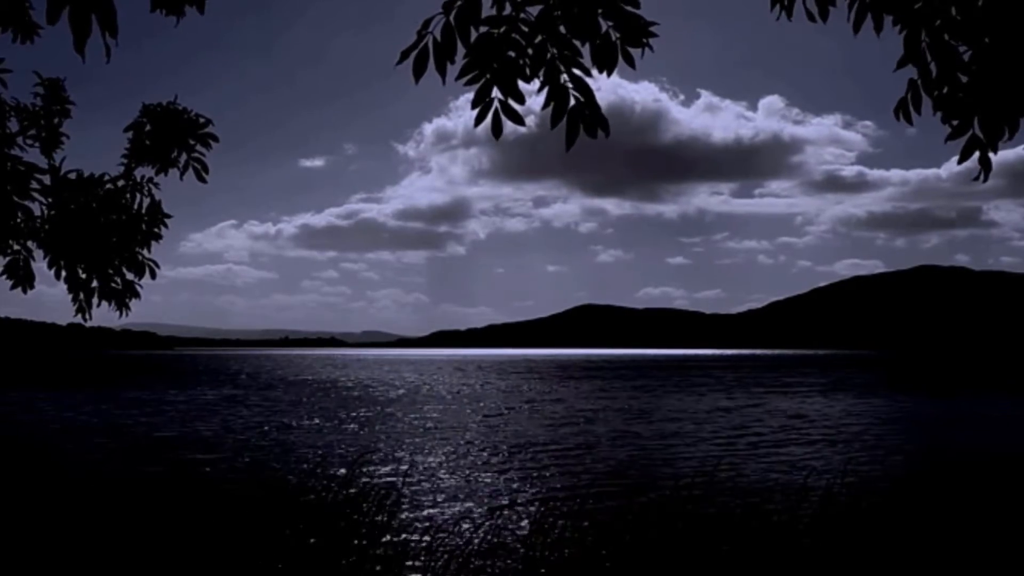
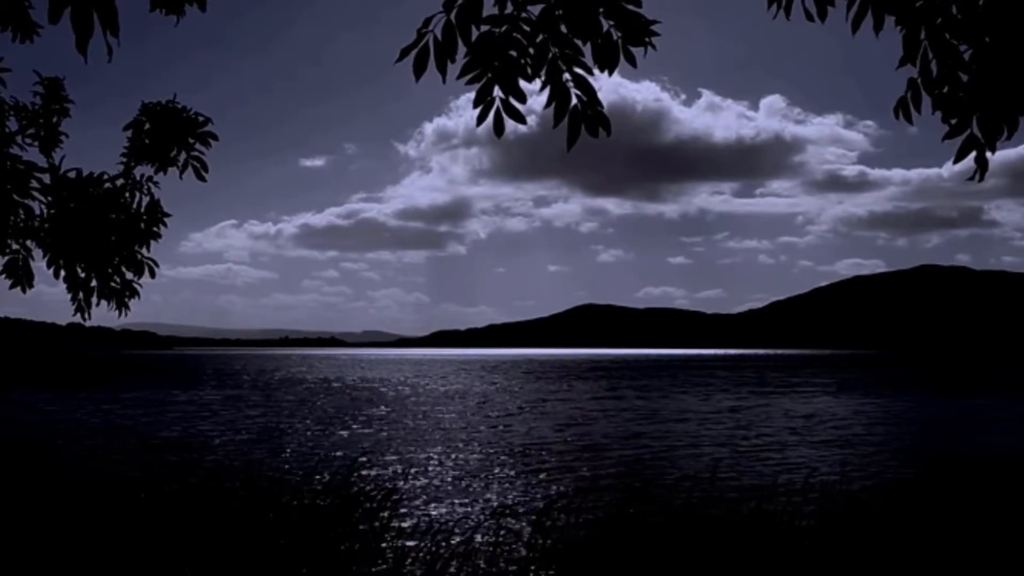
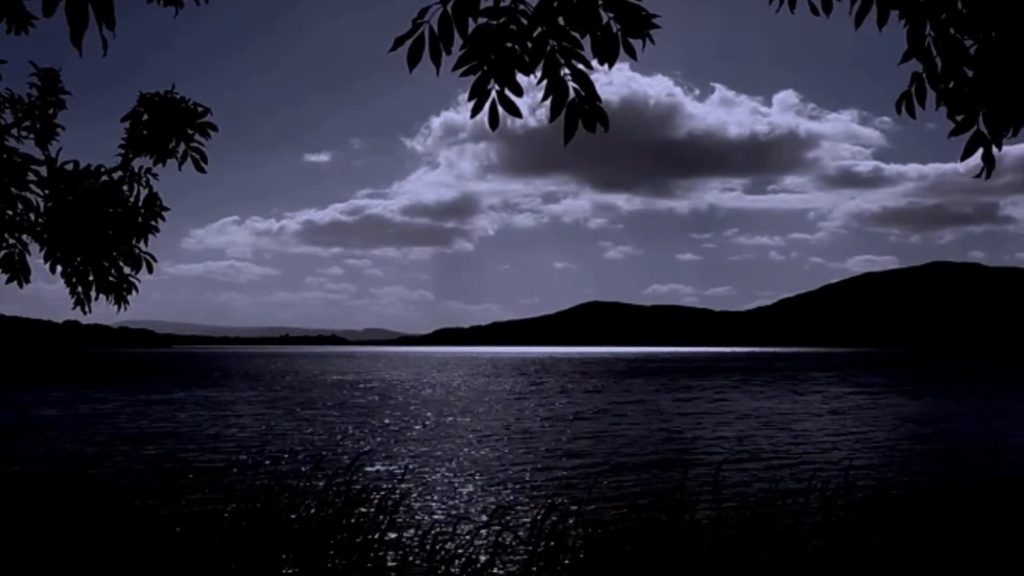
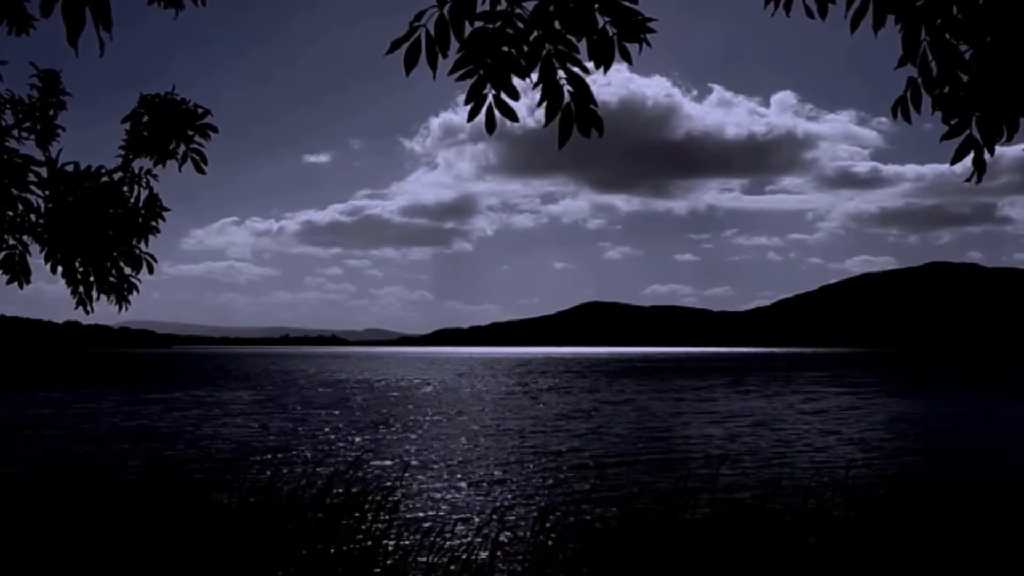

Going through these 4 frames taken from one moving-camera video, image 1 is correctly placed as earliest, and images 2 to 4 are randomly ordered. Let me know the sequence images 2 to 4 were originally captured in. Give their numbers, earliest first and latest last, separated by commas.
2, 4, 3
